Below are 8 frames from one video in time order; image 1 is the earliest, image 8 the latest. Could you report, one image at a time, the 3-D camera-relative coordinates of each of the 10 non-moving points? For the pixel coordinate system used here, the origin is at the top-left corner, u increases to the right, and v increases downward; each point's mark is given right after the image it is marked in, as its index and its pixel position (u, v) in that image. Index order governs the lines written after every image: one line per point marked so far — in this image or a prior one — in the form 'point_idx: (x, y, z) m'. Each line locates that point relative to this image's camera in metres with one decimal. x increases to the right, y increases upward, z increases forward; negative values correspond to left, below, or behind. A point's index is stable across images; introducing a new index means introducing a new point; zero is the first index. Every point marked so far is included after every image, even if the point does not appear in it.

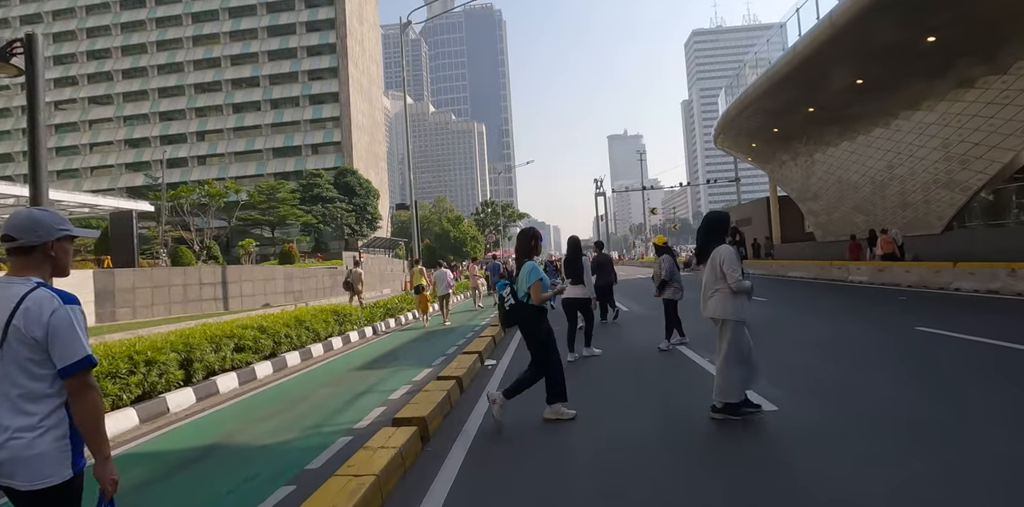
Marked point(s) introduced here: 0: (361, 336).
0: (-3.9, -2.2, +14.0) m
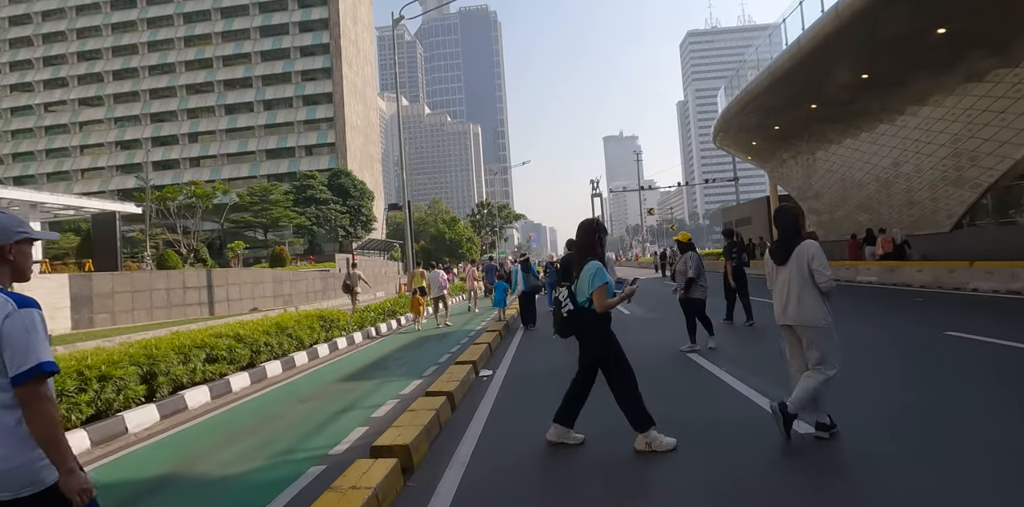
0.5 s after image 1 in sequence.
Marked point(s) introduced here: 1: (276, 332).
0: (-4.0, -2.2, +13.2) m
1: (-4.5, -1.5, +10.1) m
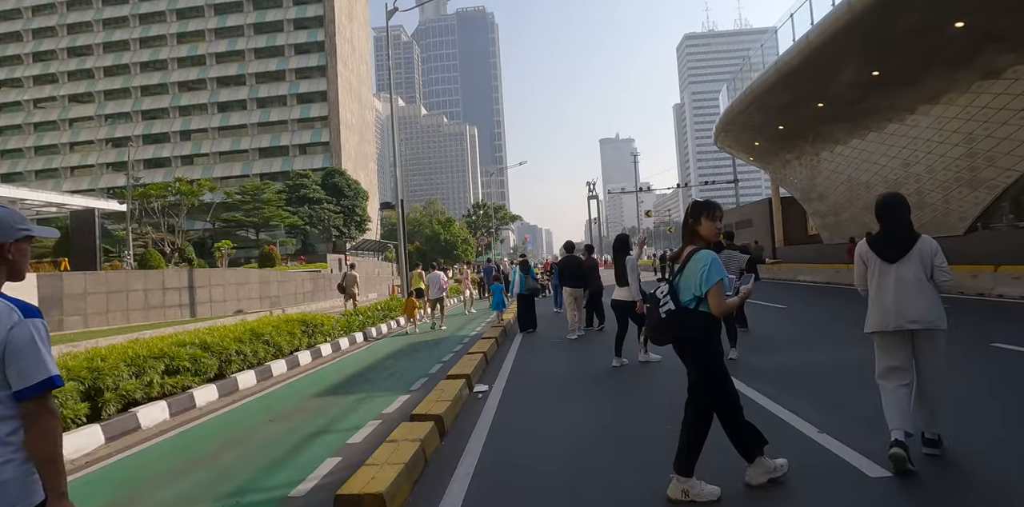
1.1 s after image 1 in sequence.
0: (-4.1, -2.2, +12.3) m
1: (-4.5, -1.5, +9.2) m
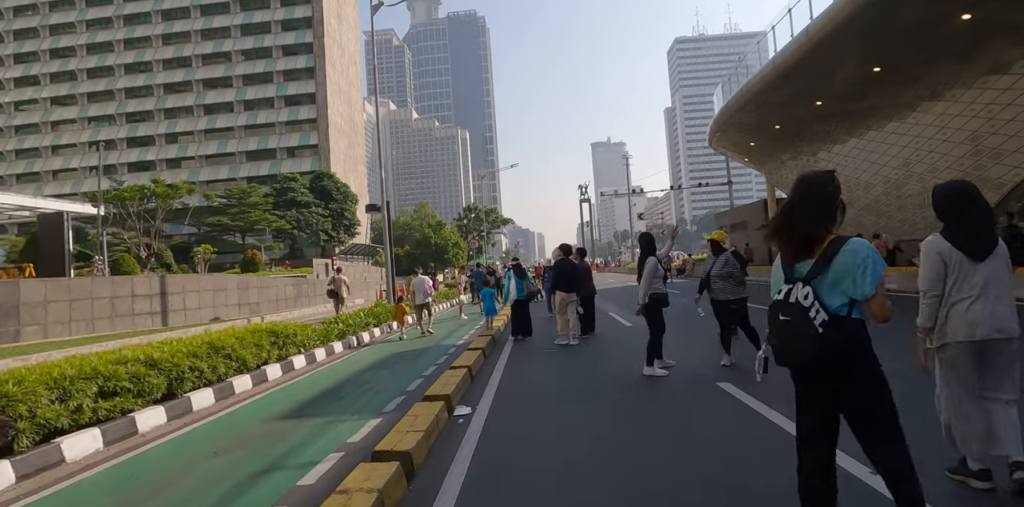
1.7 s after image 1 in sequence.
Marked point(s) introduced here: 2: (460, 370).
0: (-4.3, -2.3, +11.4) m
1: (-4.7, -1.5, +8.3) m
2: (-0.9, -1.9, +8.8) m
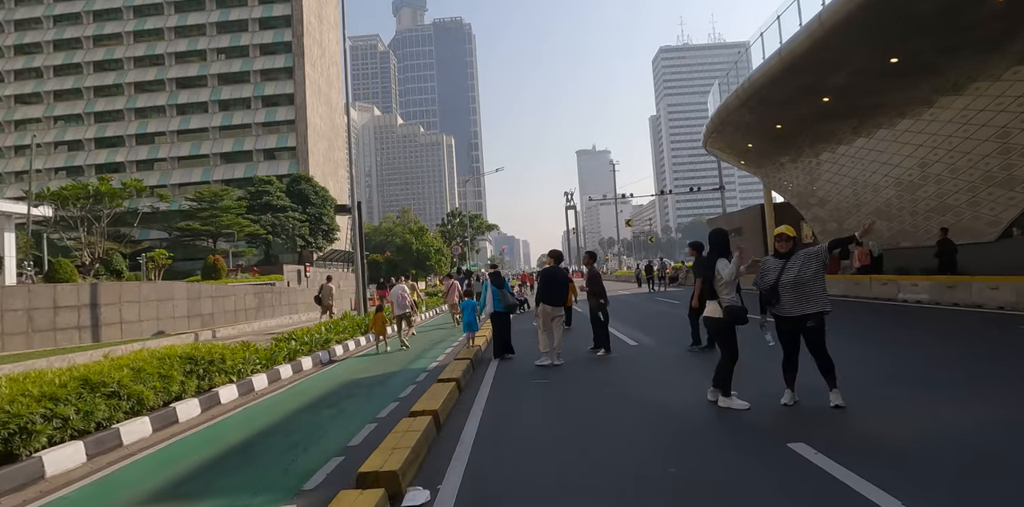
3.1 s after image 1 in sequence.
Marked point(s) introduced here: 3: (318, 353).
0: (-4.6, -2.4, +9.2) m
1: (-4.9, -1.6, +6.1) m
2: (-1.1, -2.0, +6.7) m
3: (-4.7, -2.4, +12.8) m
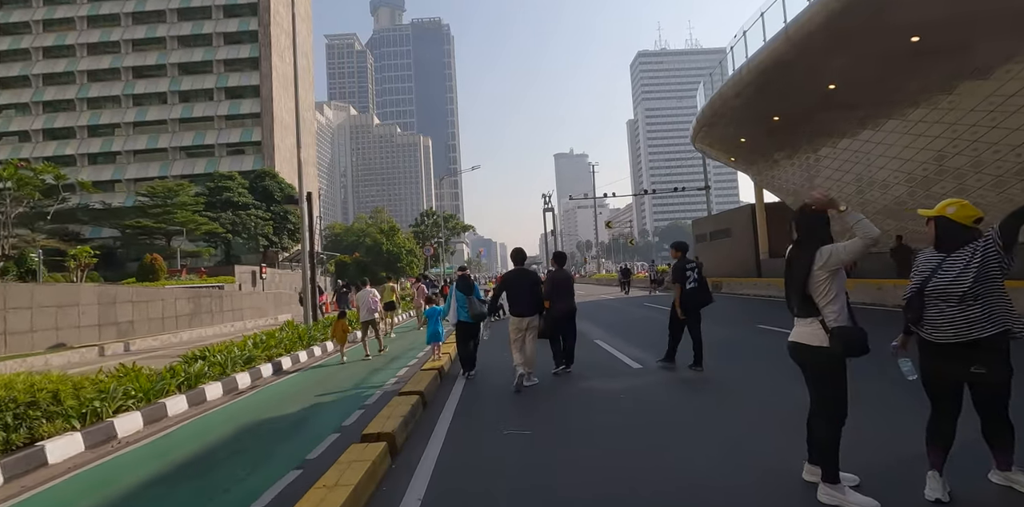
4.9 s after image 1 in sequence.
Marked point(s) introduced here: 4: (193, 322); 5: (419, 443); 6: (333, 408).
0: (-5.0, -2.3, +6.6) m
1: (-5.2, -1.5, +3.4) m
2: (-1.4, -1.9, +4.2) m
3: (-5.2, -2.3, +10.1) m
4: (-11.9, -2.5, +20.0) m
5: (-1.1, -2.3, +6.4) m
6: (-2.7, -2.3, +8.2) m
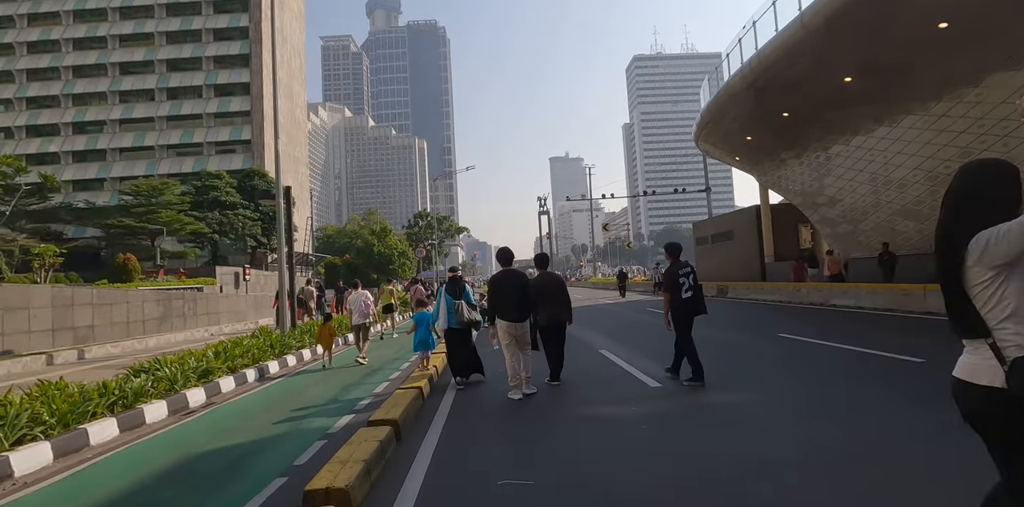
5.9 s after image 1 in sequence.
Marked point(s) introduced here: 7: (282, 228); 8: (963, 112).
0: (-5.1, -2.2, +5.2) m
1: (-5.2, -1.4, +2.1) m
2: (-1.4, -1.8, +2.9) m
3: (-5.3, -2.2, +8.7) m
4: (-12.1, -2.5, +18.6) m
5: (-1.2, -2.2, +5.1) m
6: (-2.8, -2.2, +6.8) m
7: (-7.9, +0.9, +18.7) m
8: (+14.9, +4.7, +17.9) m
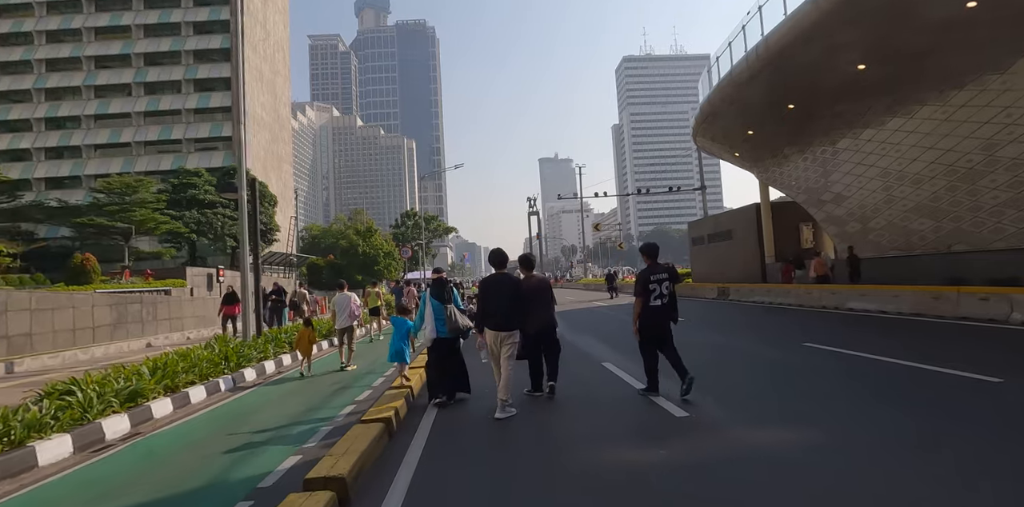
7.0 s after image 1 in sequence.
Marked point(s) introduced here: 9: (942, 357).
0: (-5.1, -2.2, +3.7) m
1: (-5.2, -1.3, +0.5) m
2: (-1.4, -1.8, +1.4) m
3: (-5.4, -2.2, +7.2) m
4: (-12.4, -2.5, +16.9) m
5: (-1.2, -2.2, +3.6) m
6: (-2.8, -2.2, +5.3) m
7: (-8.2, +0.9, +17.1) m
8: (+14.6, +4.7, +16.7) m
9: (+7.5, -1.8, +9.4) m
